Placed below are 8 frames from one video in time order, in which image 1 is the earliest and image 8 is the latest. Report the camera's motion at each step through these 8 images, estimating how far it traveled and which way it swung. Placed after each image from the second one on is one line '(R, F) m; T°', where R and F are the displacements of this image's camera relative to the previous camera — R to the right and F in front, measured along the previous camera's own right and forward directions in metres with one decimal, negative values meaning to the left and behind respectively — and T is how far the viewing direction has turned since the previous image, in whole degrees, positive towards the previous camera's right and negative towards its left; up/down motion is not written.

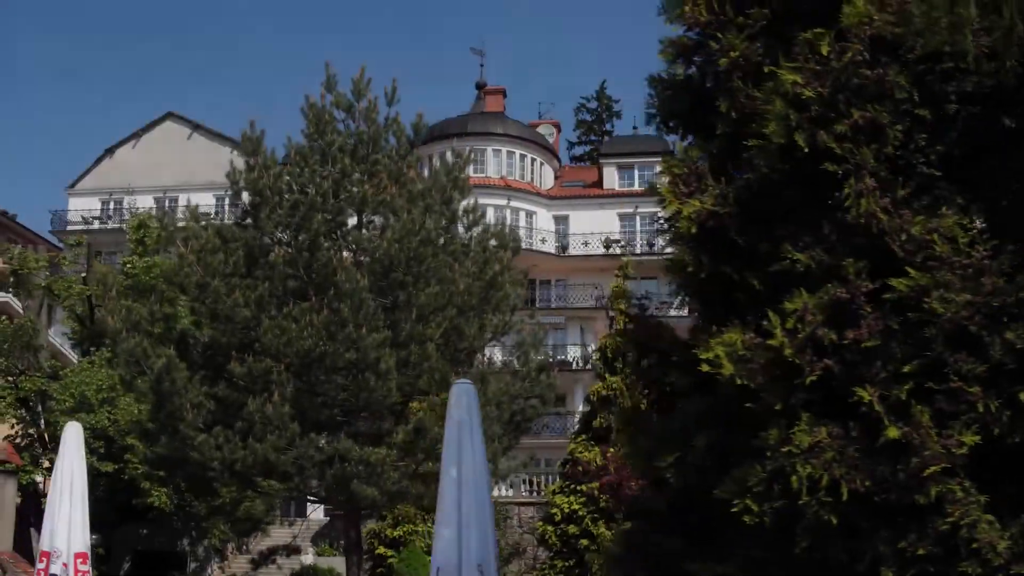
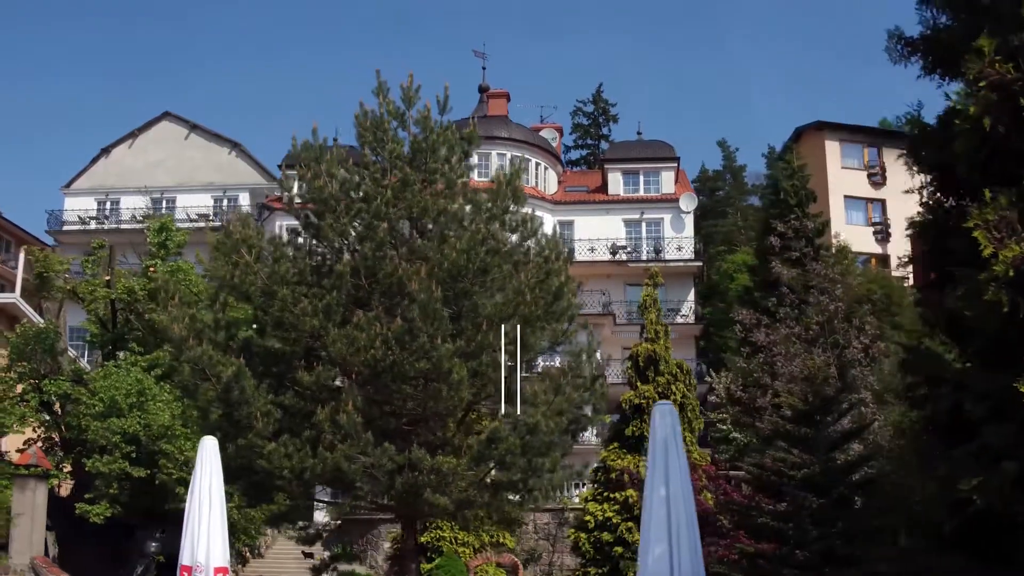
(-1.1, -0.1) m; +1°
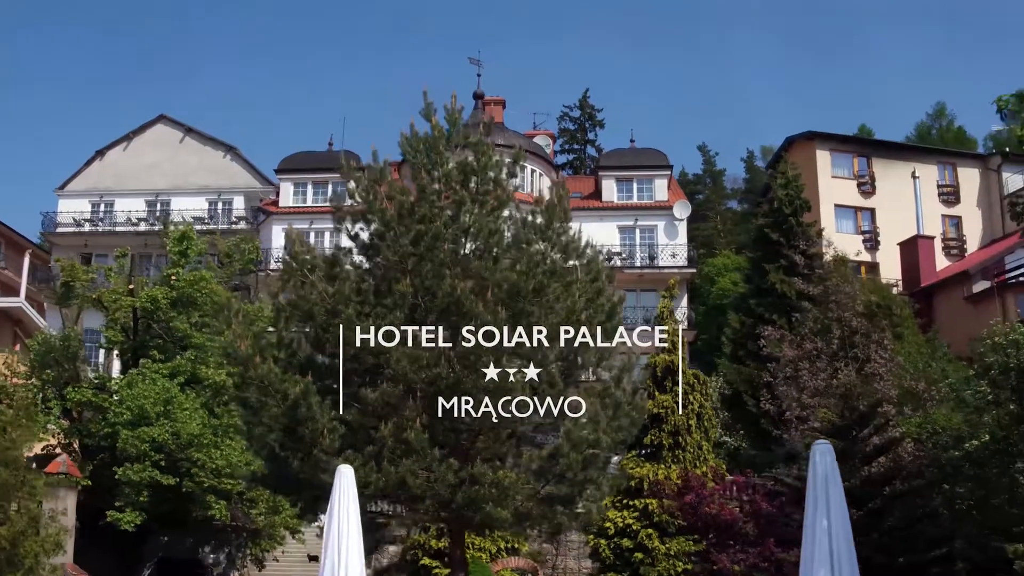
(-1.0, -0.5) m; +1°
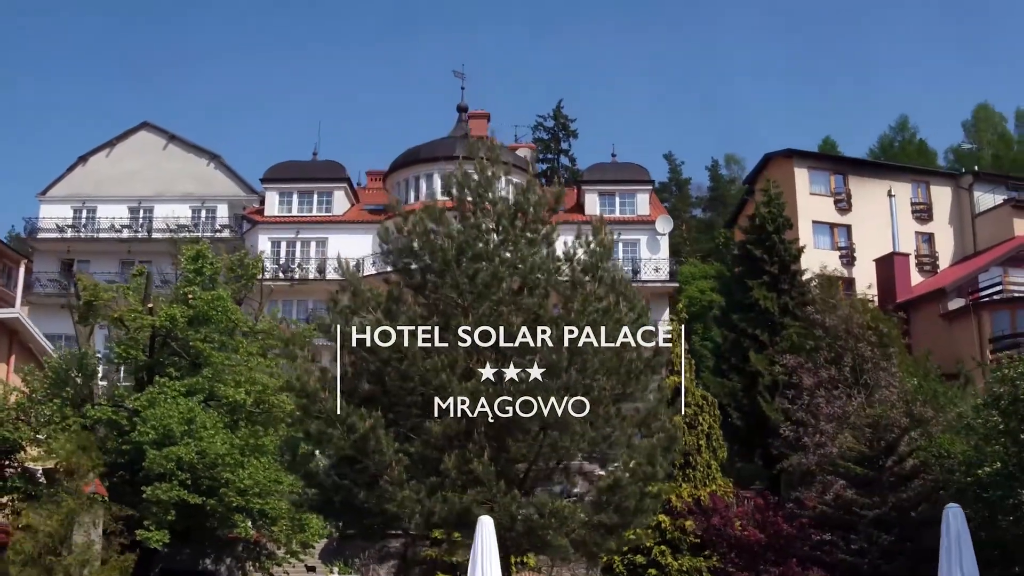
(-1.3, -0.6) m; +2°
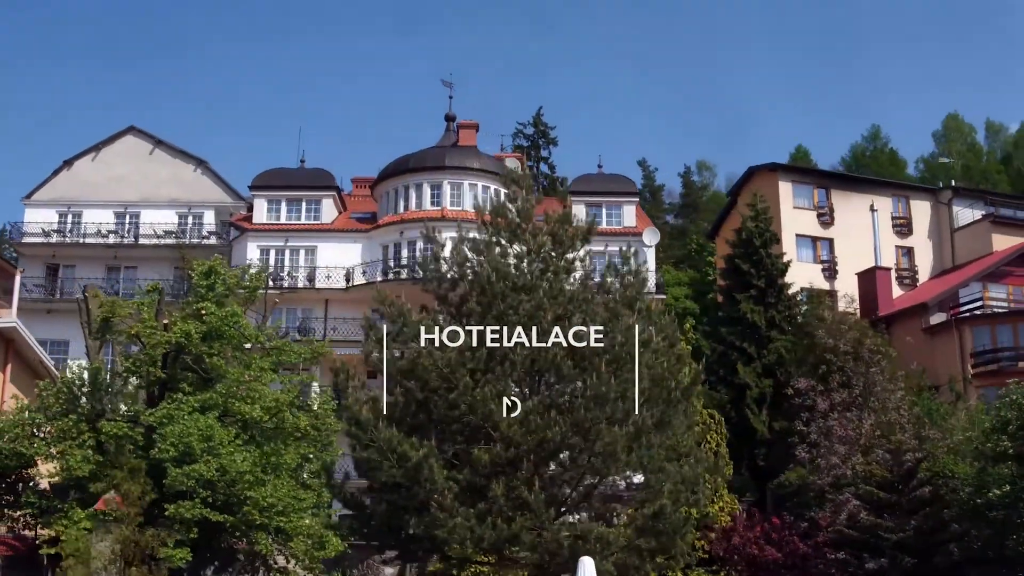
(-1.1, -0.4) m; +2°
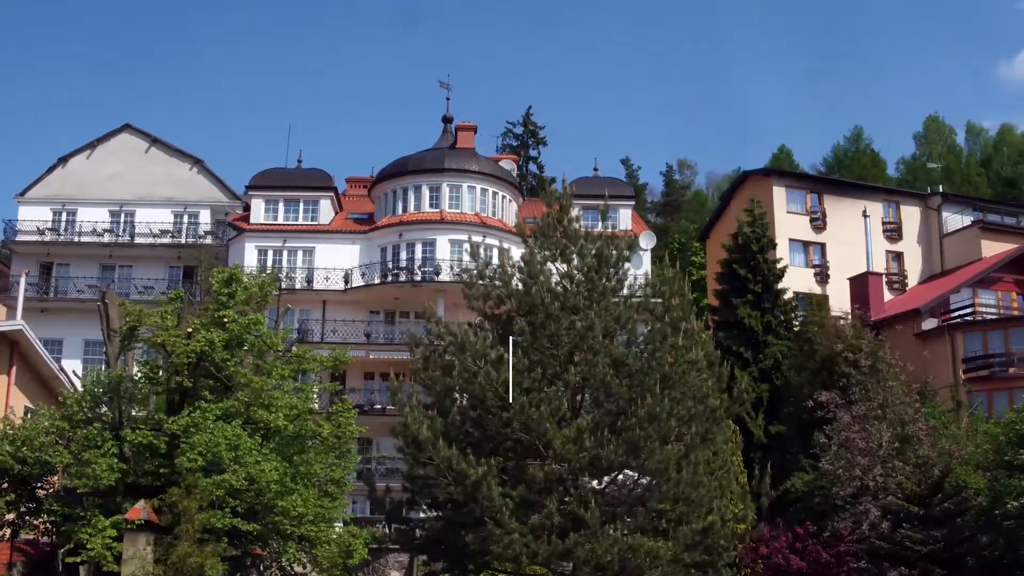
(-1.1, -0.4) m; +1°
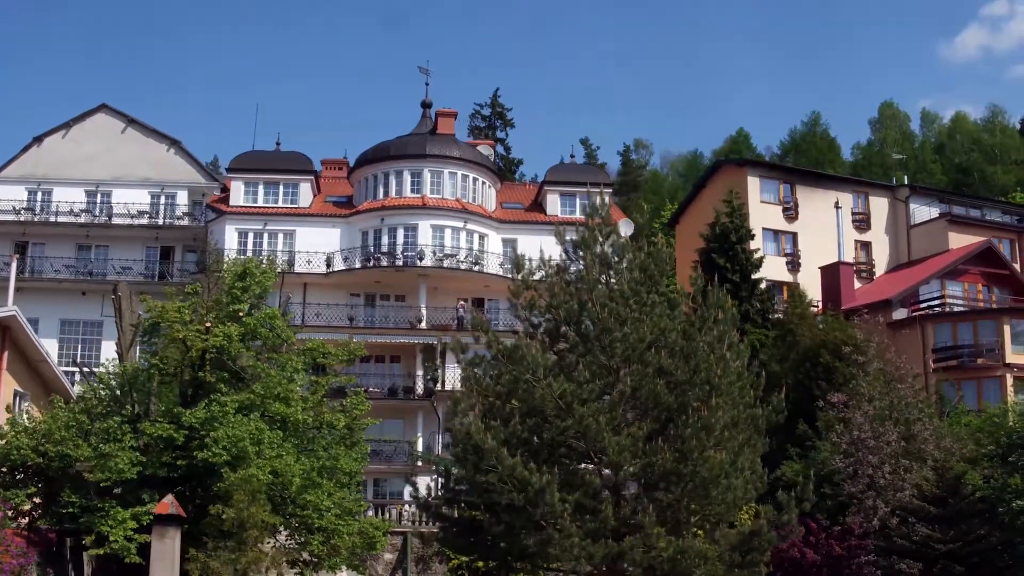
(-1.6, -0.6) m; +3°
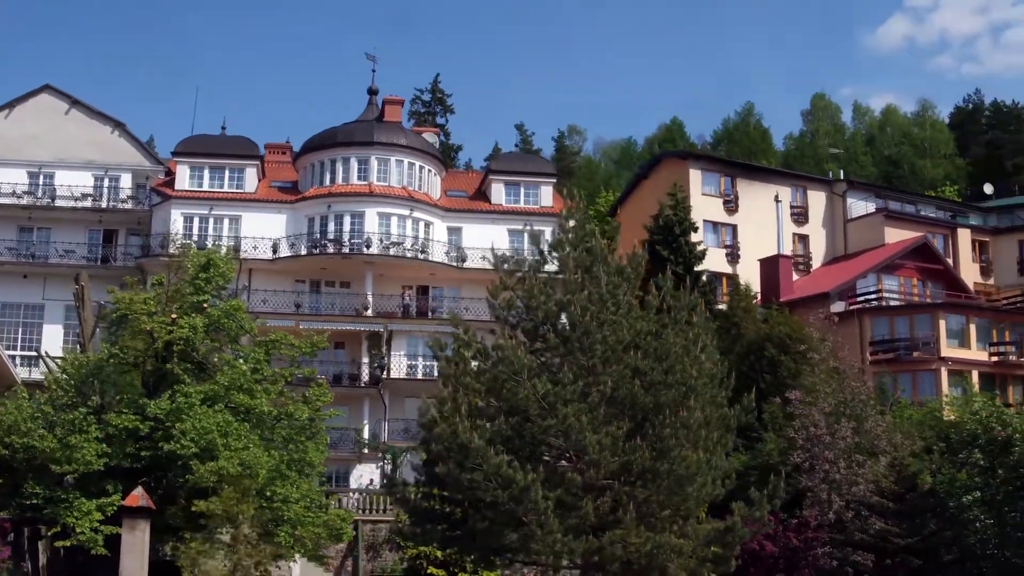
(-0.8, -0.3) m; +4°
